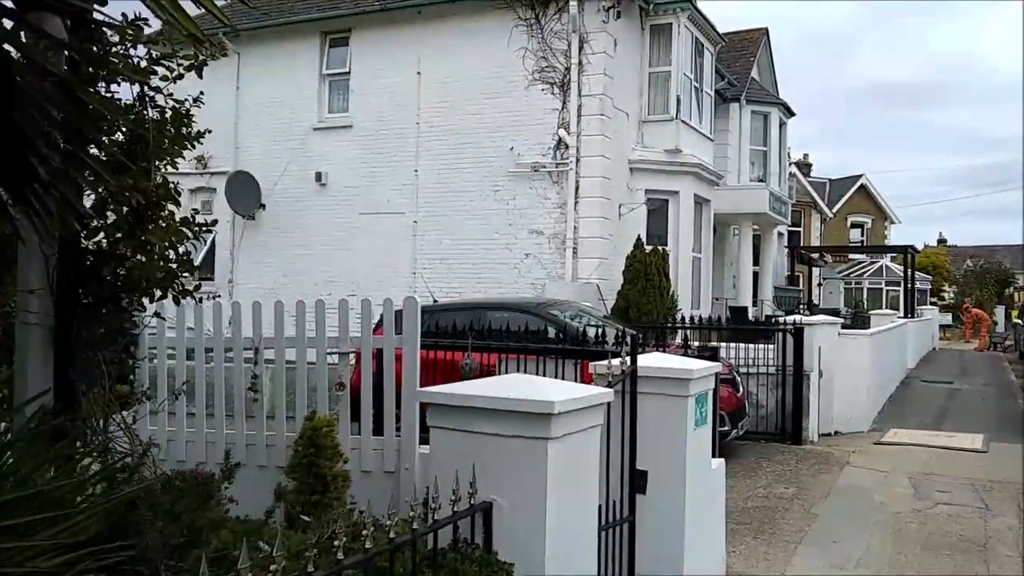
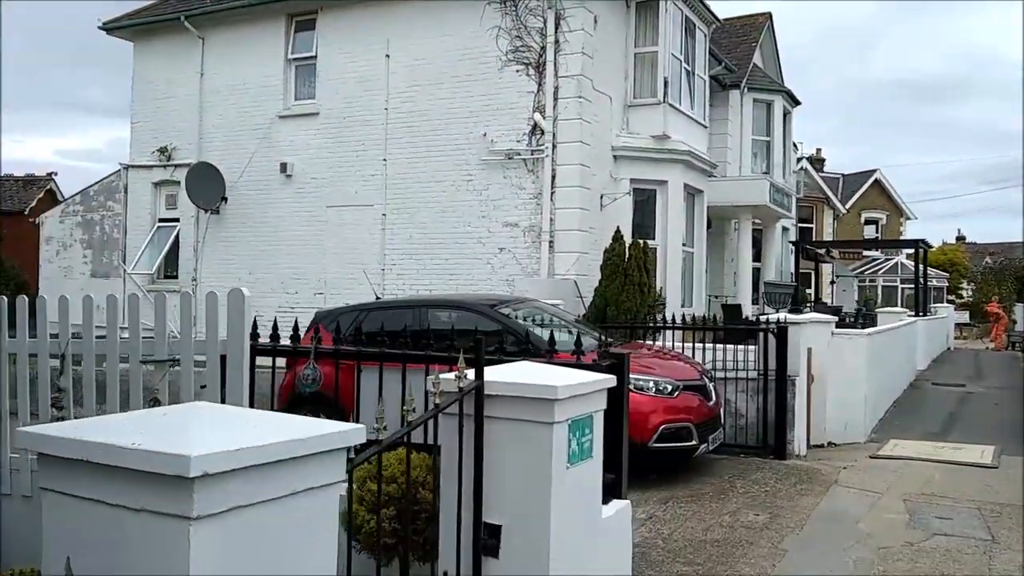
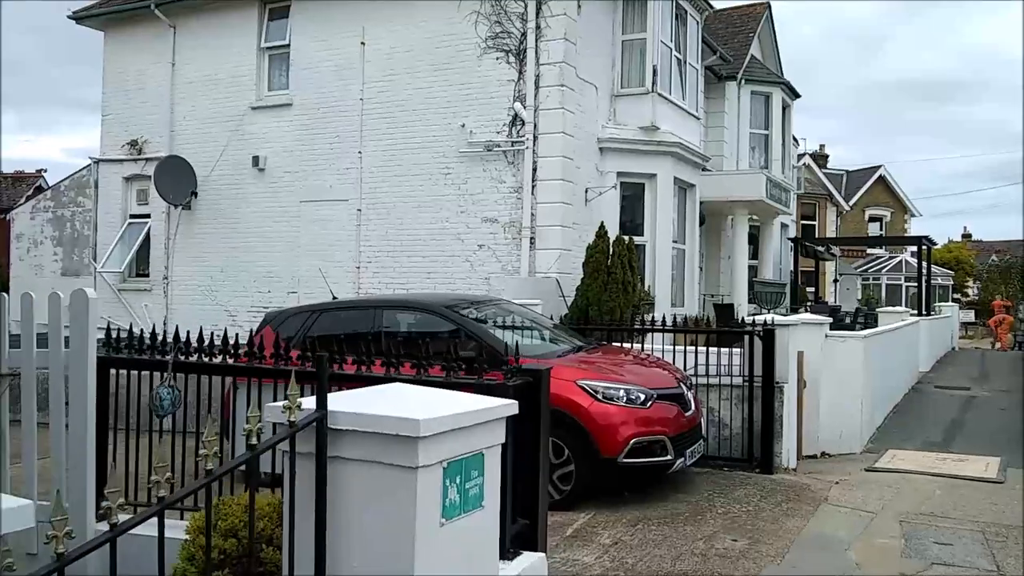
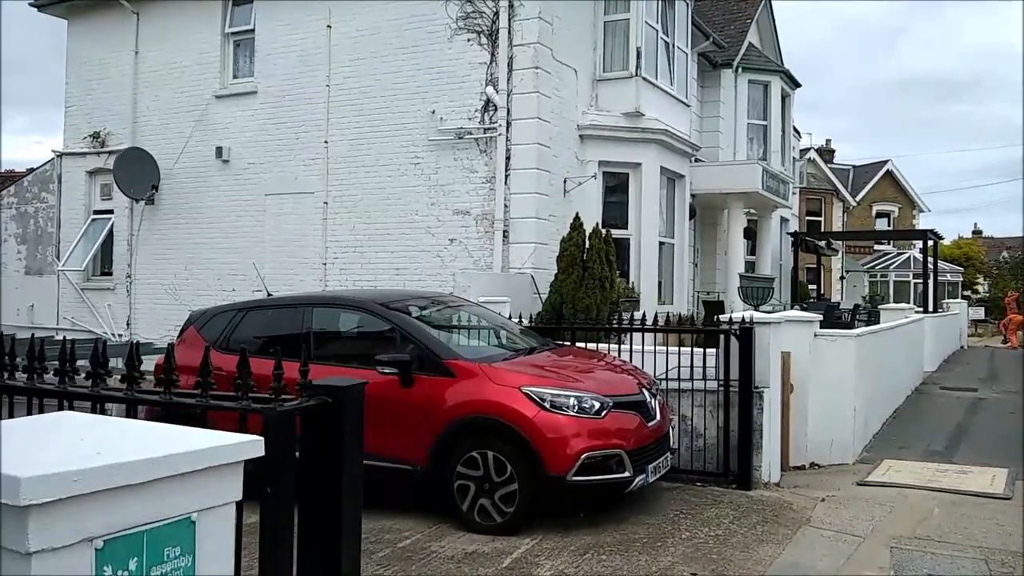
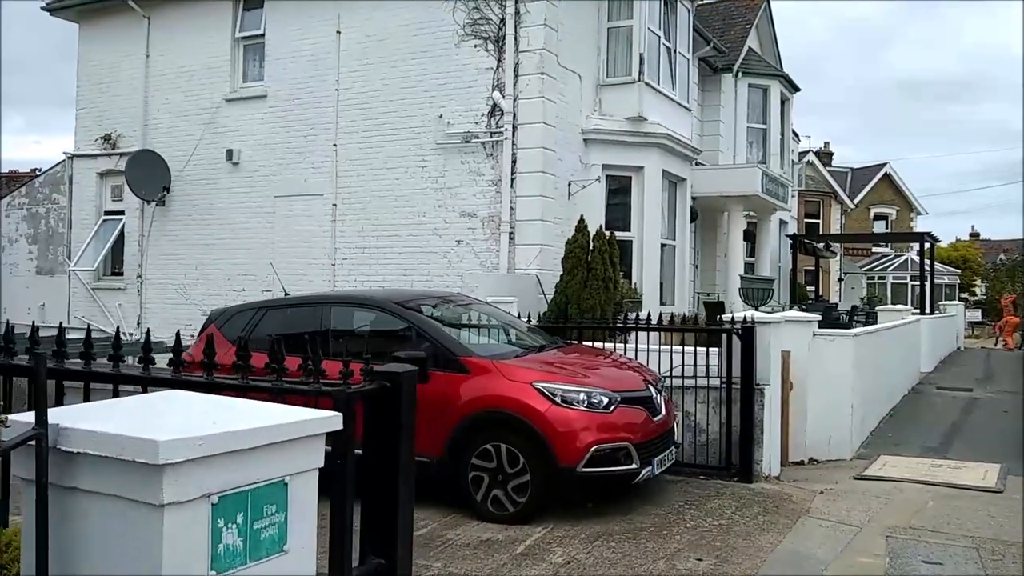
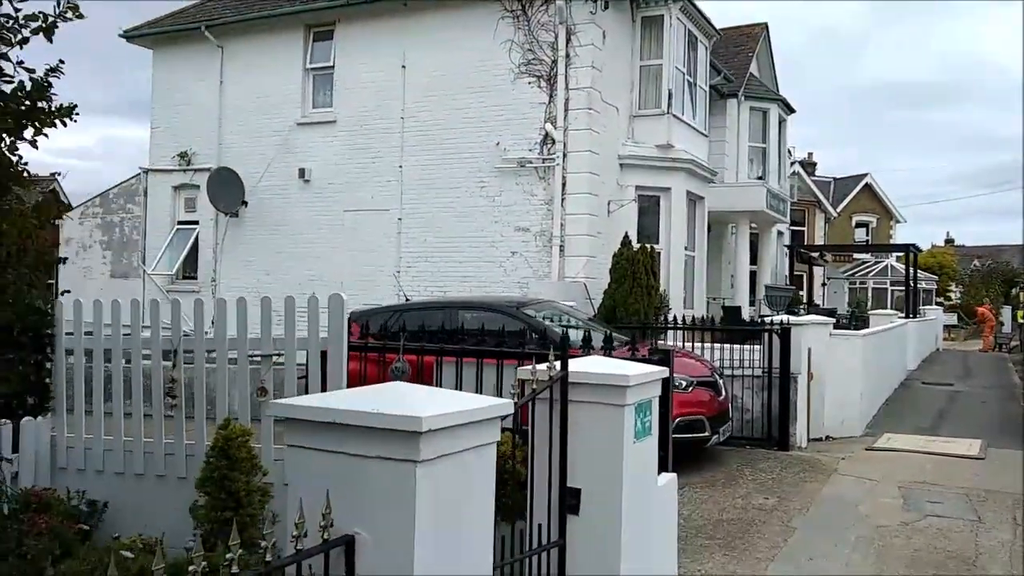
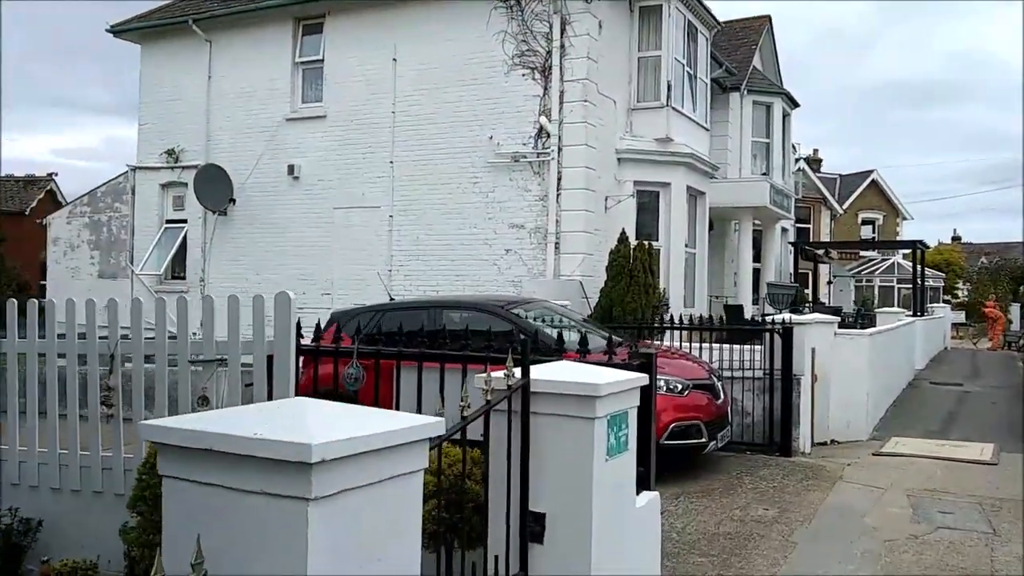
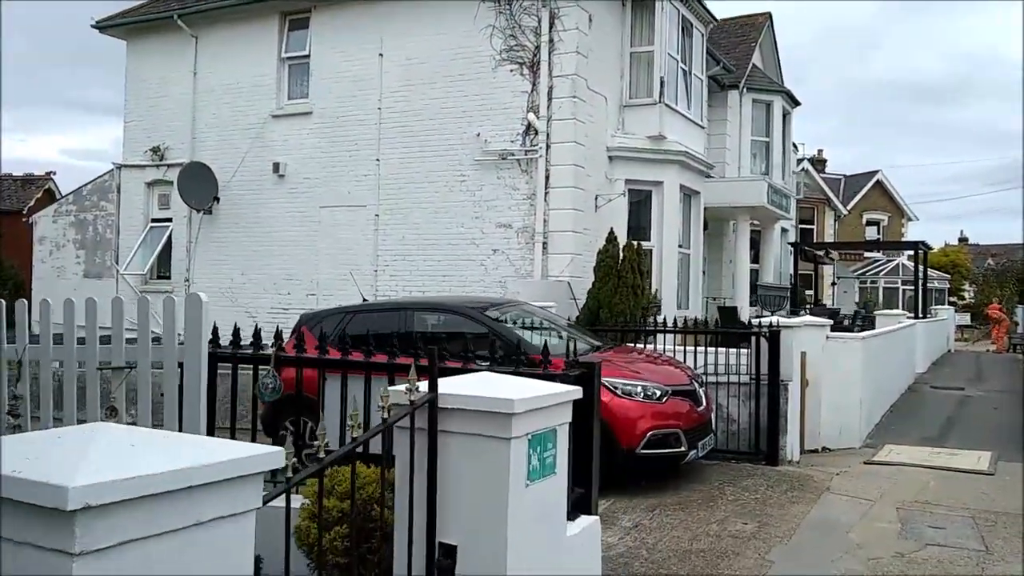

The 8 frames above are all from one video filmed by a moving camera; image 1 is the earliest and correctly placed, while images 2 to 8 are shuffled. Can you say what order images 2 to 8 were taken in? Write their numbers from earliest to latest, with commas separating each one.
6, 7, 2, 8, 3, 5, 4
